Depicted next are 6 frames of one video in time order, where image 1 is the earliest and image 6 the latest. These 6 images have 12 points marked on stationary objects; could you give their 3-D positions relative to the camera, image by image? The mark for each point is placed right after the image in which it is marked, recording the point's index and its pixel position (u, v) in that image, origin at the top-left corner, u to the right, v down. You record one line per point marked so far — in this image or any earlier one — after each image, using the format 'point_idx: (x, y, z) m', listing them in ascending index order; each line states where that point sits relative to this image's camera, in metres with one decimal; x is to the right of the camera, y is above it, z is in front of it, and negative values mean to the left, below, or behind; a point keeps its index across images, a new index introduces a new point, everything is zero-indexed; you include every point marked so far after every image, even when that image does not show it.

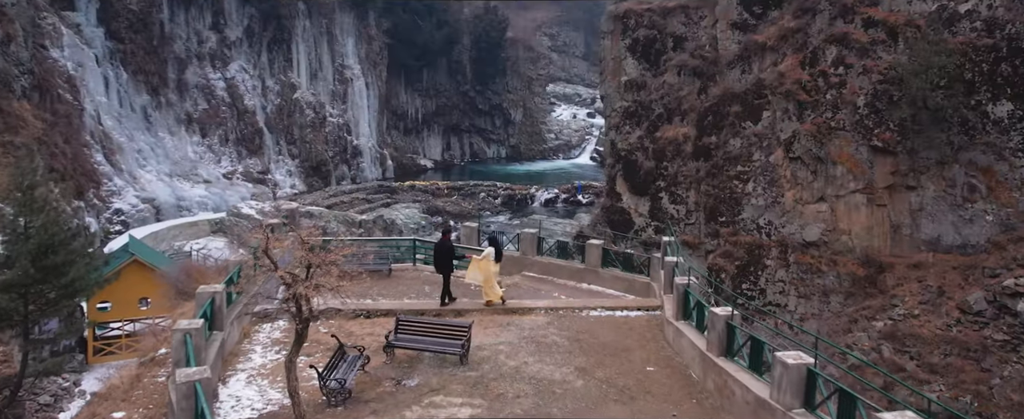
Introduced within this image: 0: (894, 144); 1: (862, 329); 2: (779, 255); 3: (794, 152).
0: (+10.3, +1.8, +17.6) m
1: (+9.2, -3.1, +16.9) m
2: (+7.7, -1.3, +18.9) m
3: (+8.1, +1.7, +18.8) m
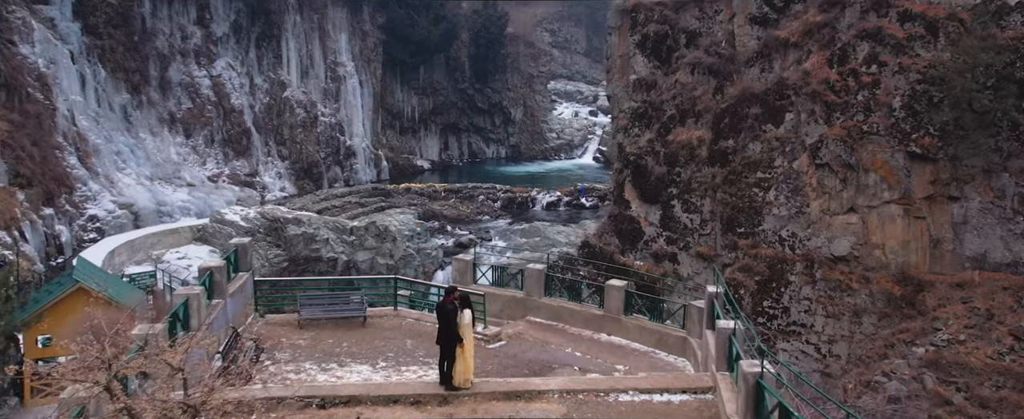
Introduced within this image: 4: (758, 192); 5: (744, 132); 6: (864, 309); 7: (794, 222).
0: (+10.4, +1.5, +15.9) m
1: (+9.2, -3.4, +15.2) m
2: (+7.8, -1.6, +17.2) m
3: (+8.1, +1.4, +17.1) m
4: (+7.0, +0.5, +18.5) m
5: (+6.9, +2.3, +19.4) m
6: (+8.8, -2.4, +16.1) m
7: (+7.6, -0.3, +17.6) m
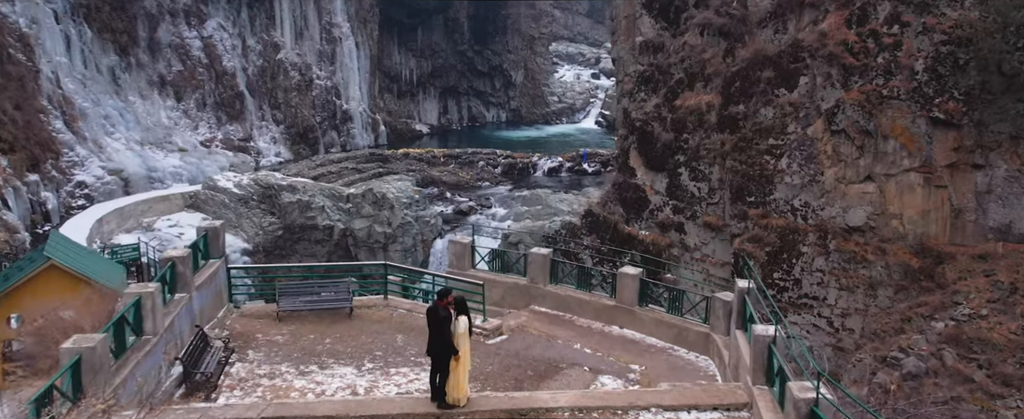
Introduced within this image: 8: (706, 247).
0: (+10.4, +2.2, +15.1) m
1: (+9.2, -2.7, +14.7) m
2: (+7.8, -0.8, +16.6) m
3: (+8.1, +2.2, +16.3) m
4: (+7.0, +1.4, +17.7) m
5: (+6.9, +3.2, +18.5) m
6: (+8.8, -1.7, +15.5) m
7: (+7.7, +0.5, +16.9) m
8: (+5.8, -1.1, +19.5) m
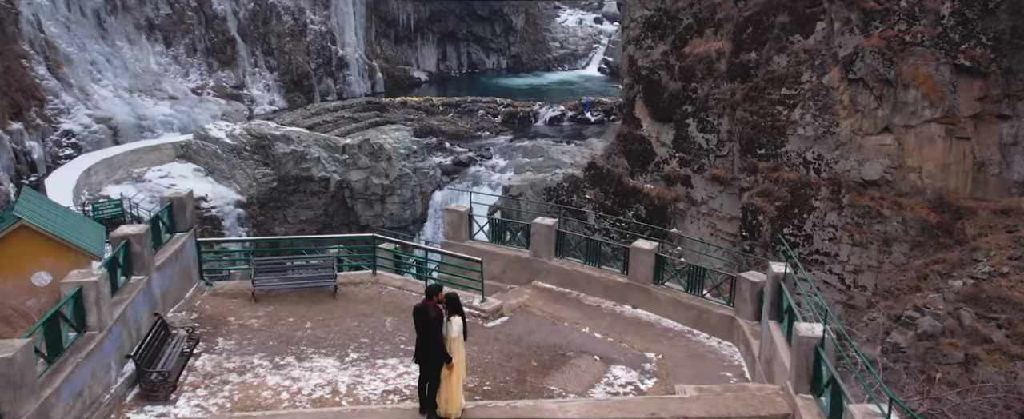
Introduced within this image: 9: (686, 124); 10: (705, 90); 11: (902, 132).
0: (+10.4, +3.2, +14.2) m
1: (+9.2, -1.7, +14.2) m
2: (+7.8, +0.3, +15.9) m
3: (+8.2, +3.3, +15.5) m
4: (+7.0, +2.6, +16.9) m
5: (+6.9, +4.5, +17.5) m
6: (+8.8, -0.7, +15.0) m
7: (+7.7, +1.6, +16.1) m
8: (+5.9, +0.3, +18.9) m
9: (+5.3, +2.6, +19.8) m
10: (+5.7, +3.5, +19.2) m
11: (+9.1, +1.8, +15.2) m
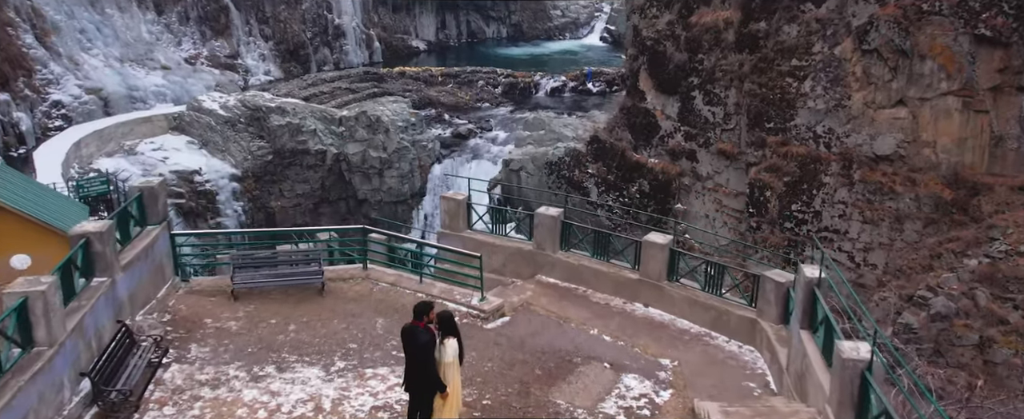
0: (+10.4, +3.7, +13.6) m
1: (+9.2, -1.2, +13.8) m
2: (+7.8, +0.9, +15.5) m
3: (+8.2, +3.8, +14.8) m
4: (+7.1, +3.2, +16.3) m
5: (+7.0, +5.1, +16.9) m
6: (+8.9, -0.1, +14.5) m
7: (+7.7, +2.2, +15.6) m
8: (+5.9, +1.0, +18.4) m
9: (+5.3, +3.4, +19.2) m
10: (+5.7, +4.3, +18.6) m
11: (+9.2, +2.3, +14.6) m
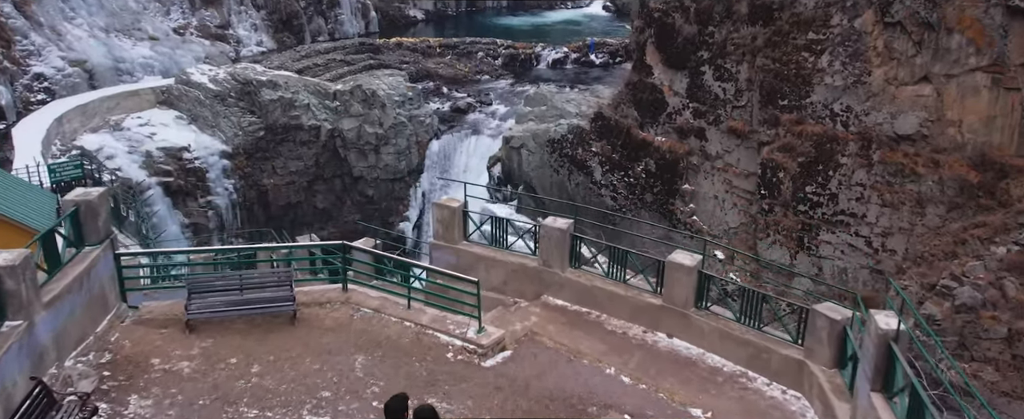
0: (+10.5, +4.0, +12.7) m
1: (+9.3, -0.9, +13.2) m
2: (+7.9, +1.3, +14.7) m
3: (+8.2, +4.2, +13.9) m
4: (+7.1, +3.6, +15.4) m
5: (+7.0, +5.6, +15.9) m
6: (+8.9, +0.2, +13.8) m
7: (+7.8, +2.6, +14.8) m
8: (+5.9, +1.5, +17.6) m
9: (+5.4, +3.9, +18.3) m
10: (+5.8, +4.8, +17.6) m
11: (+9.2, +2.7, +13.8) m
